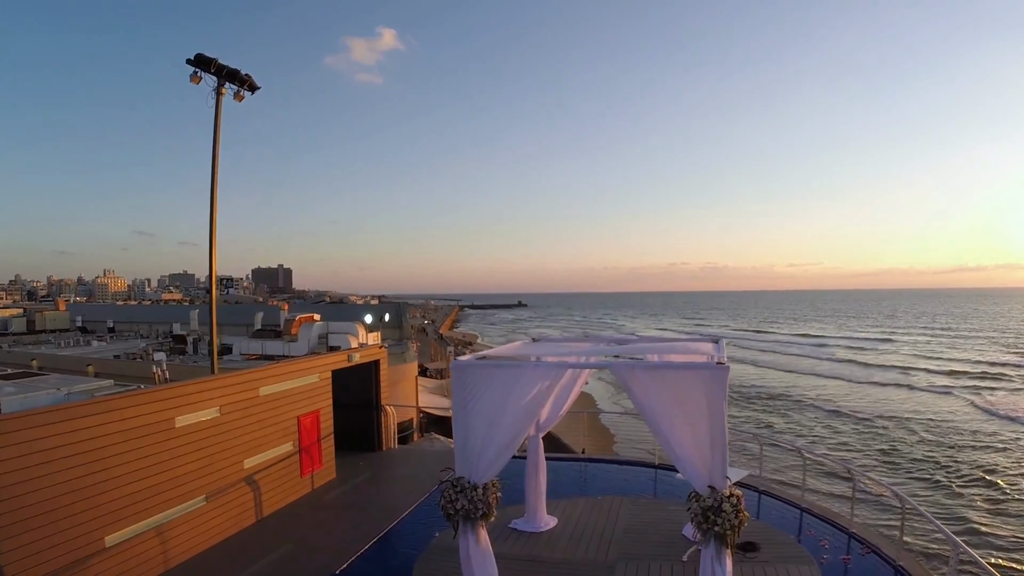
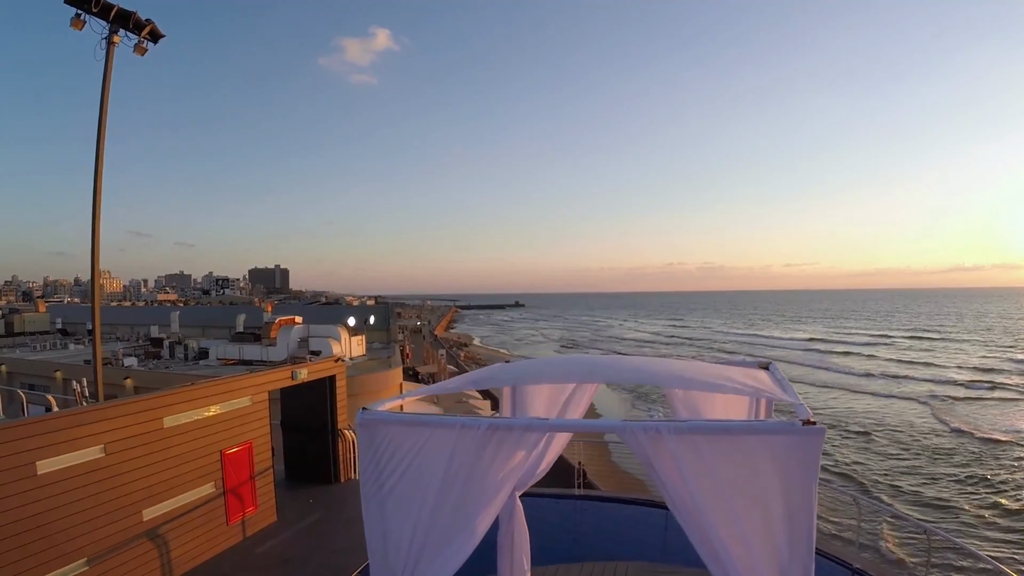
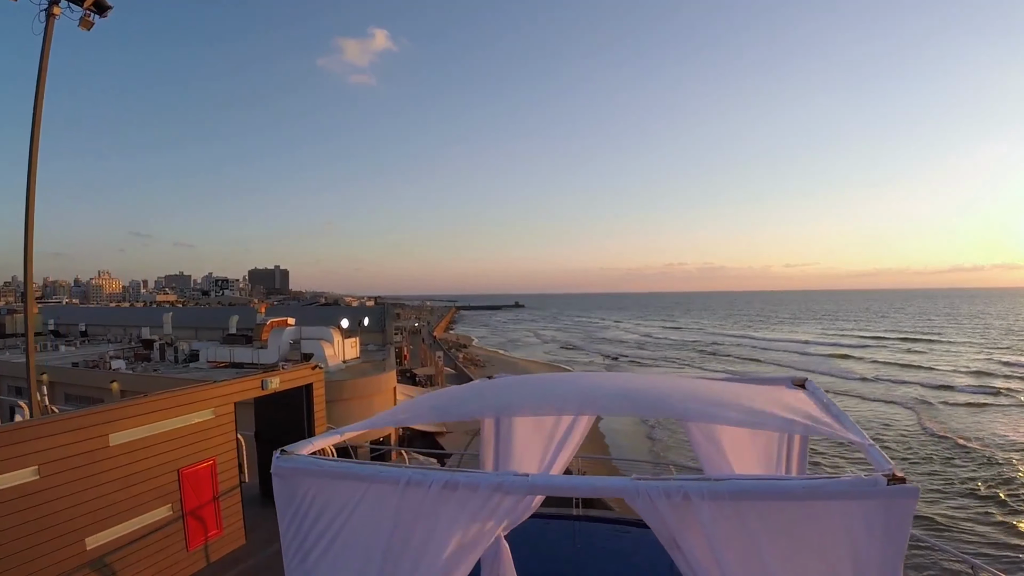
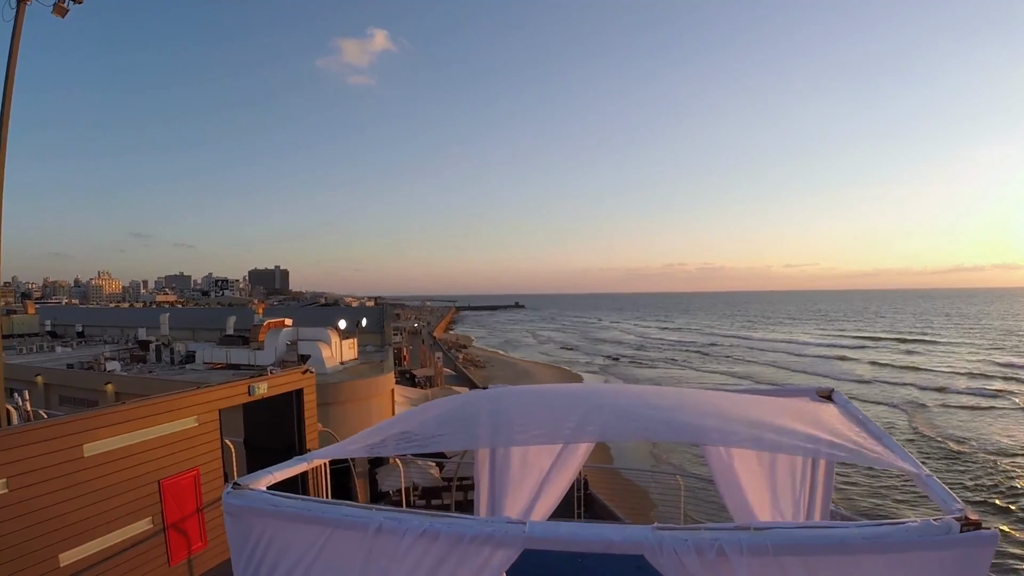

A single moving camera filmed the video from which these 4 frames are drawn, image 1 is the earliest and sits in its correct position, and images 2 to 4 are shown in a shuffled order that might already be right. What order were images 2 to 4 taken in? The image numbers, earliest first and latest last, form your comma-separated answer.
2, 3, 4
